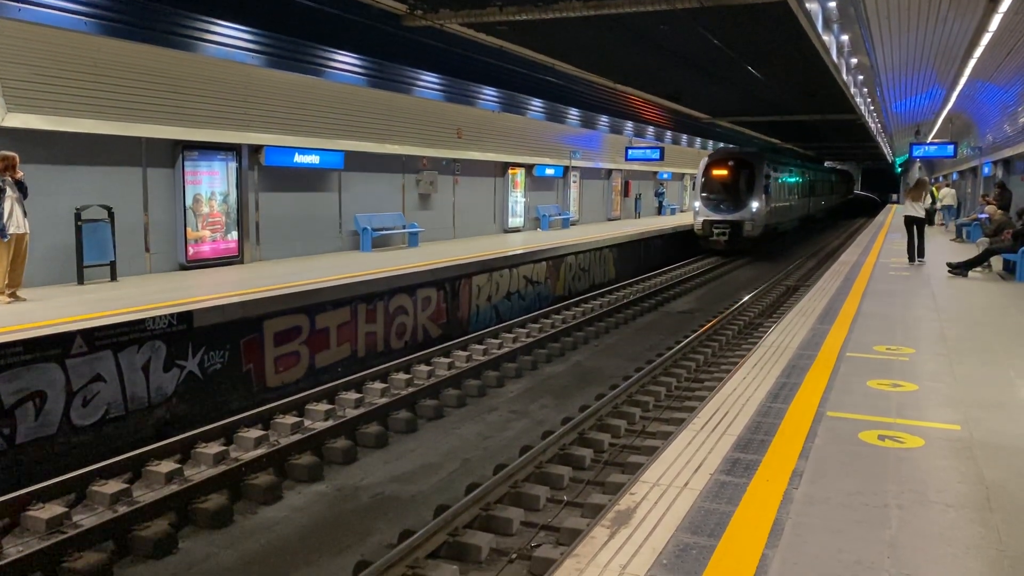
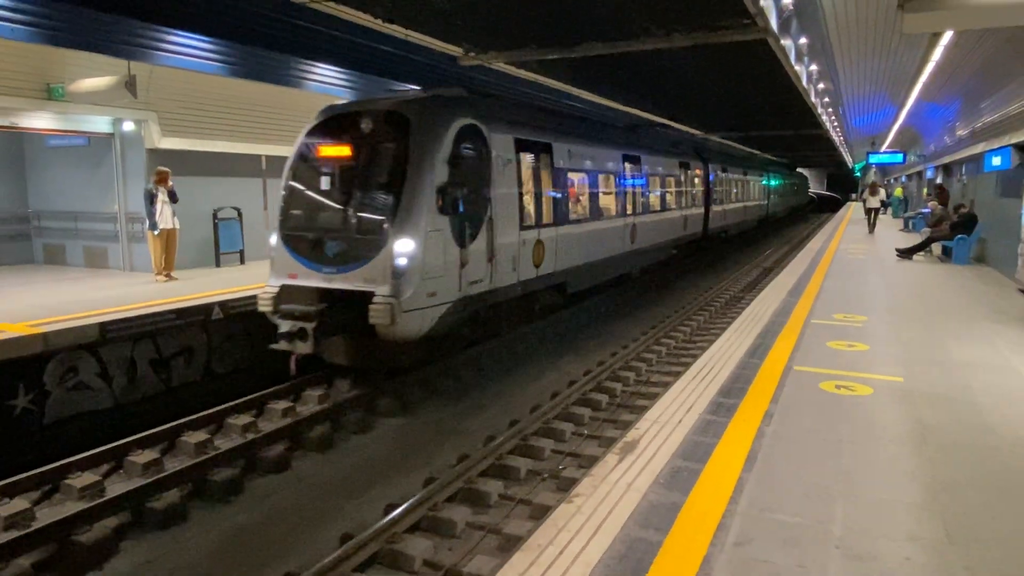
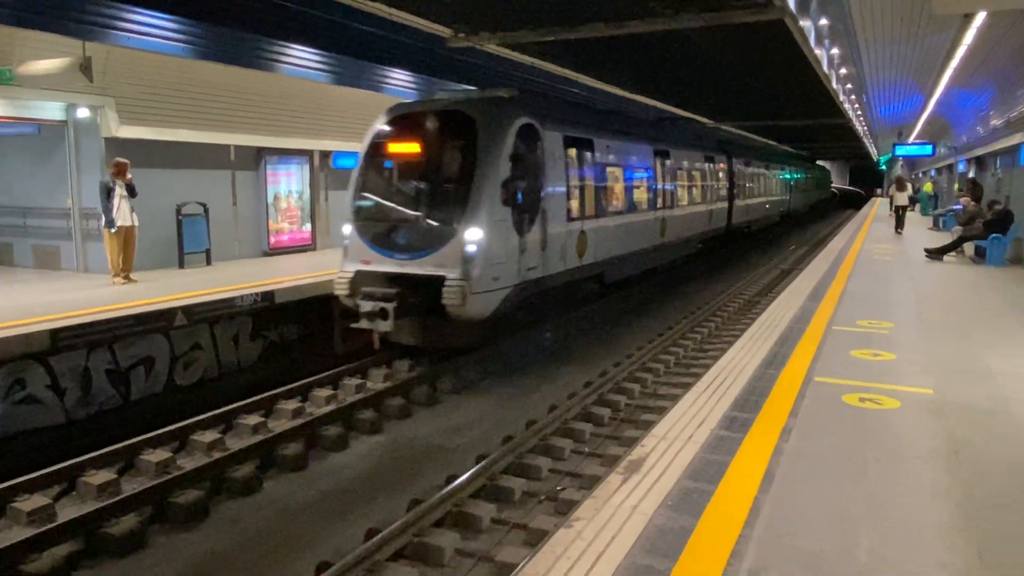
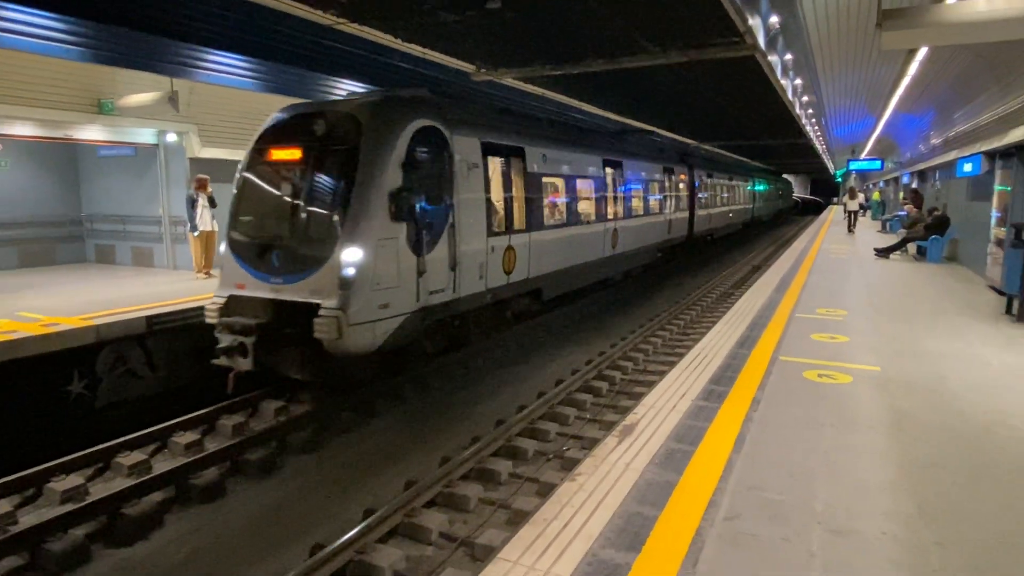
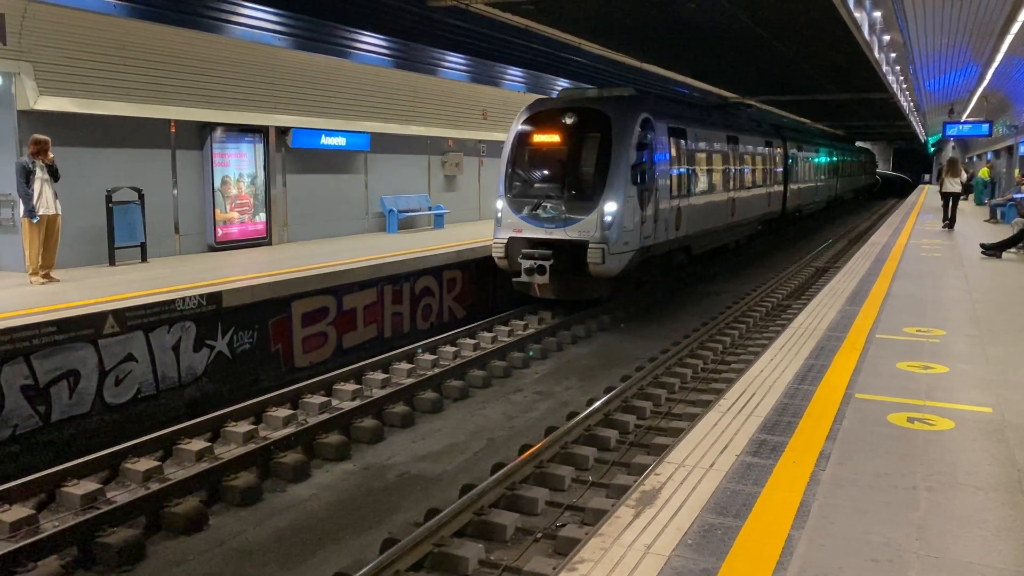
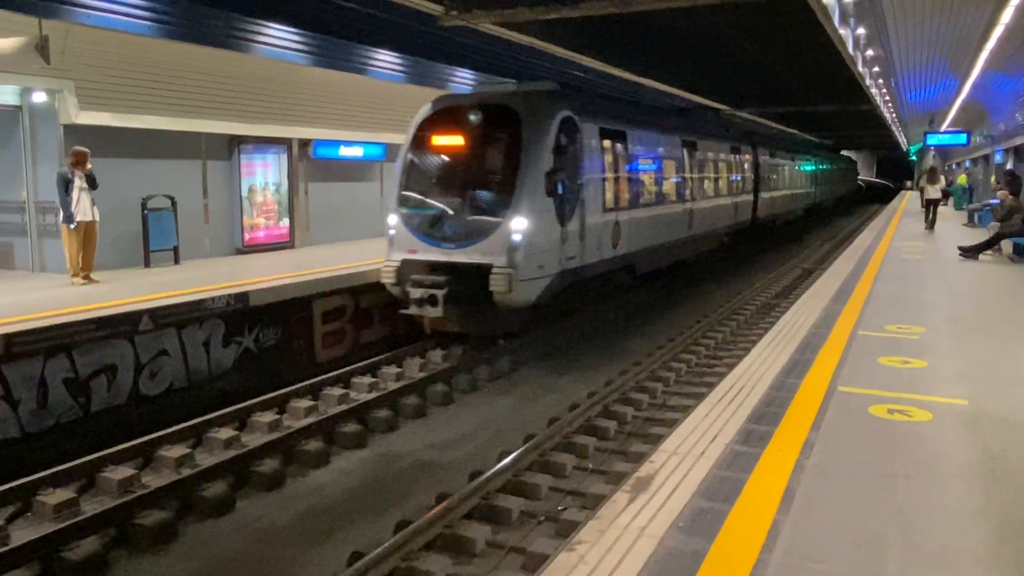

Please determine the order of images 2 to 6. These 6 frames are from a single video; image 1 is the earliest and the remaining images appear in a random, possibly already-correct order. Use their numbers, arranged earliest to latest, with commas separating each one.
5, 6, 3, 2, 4
